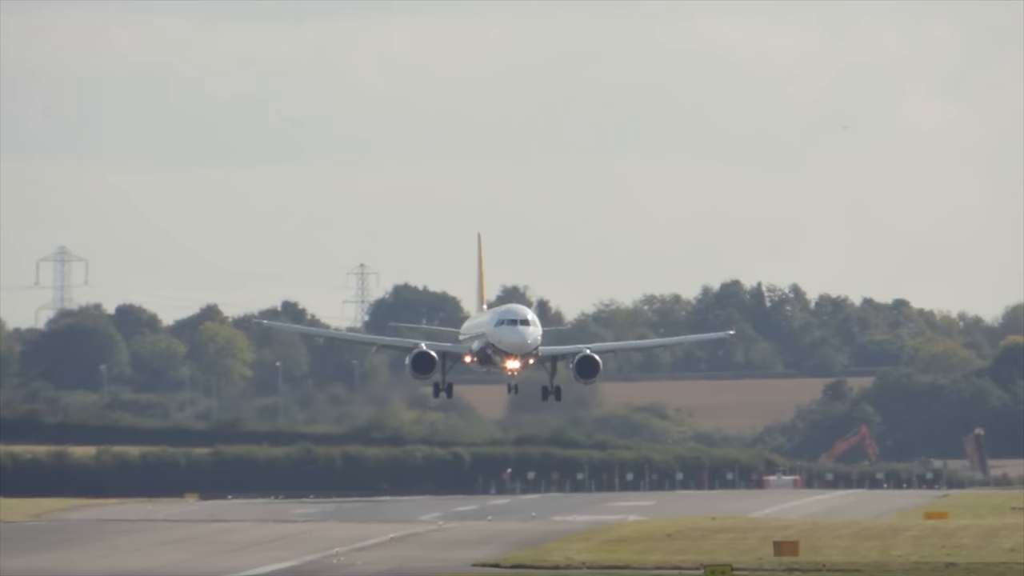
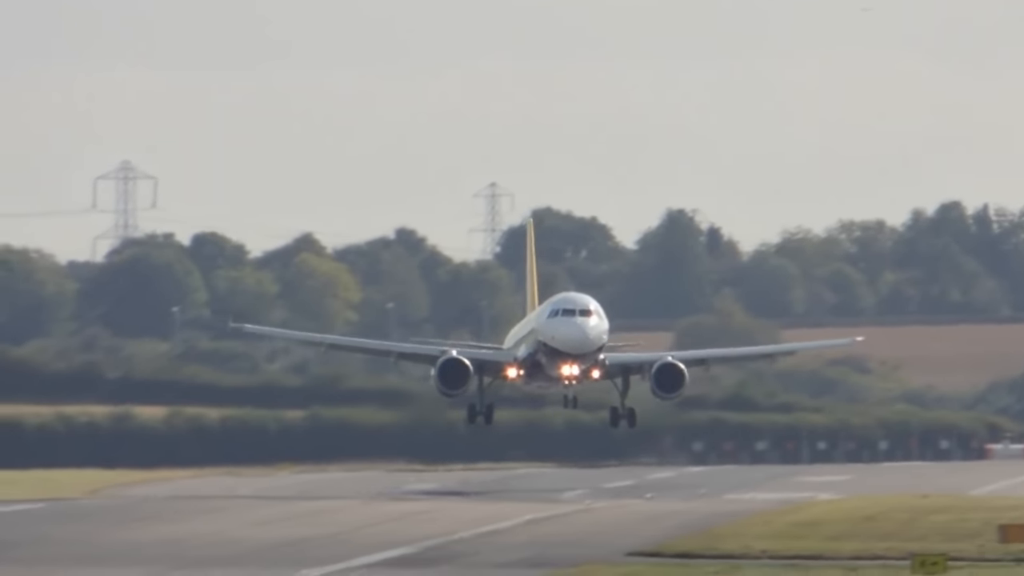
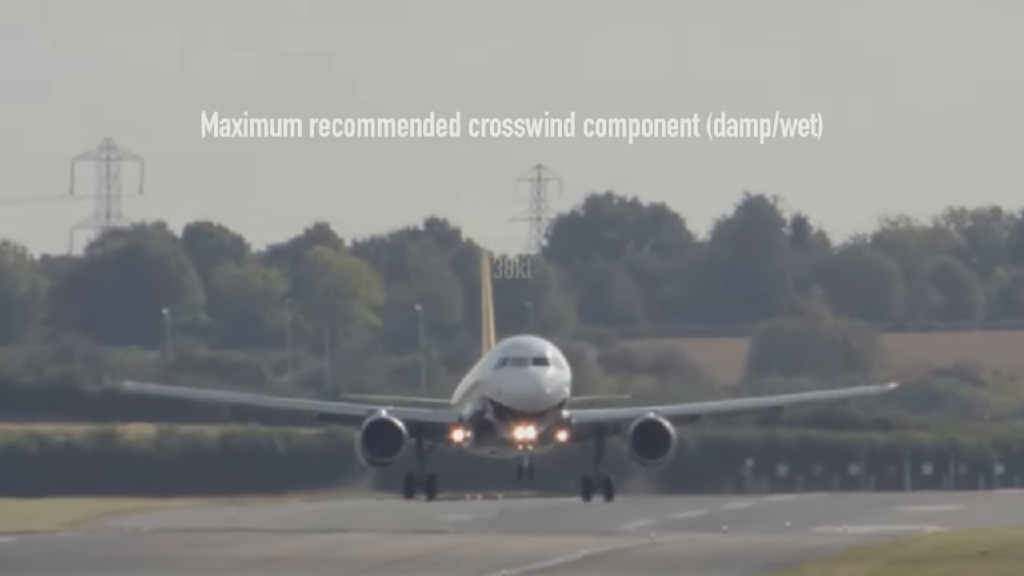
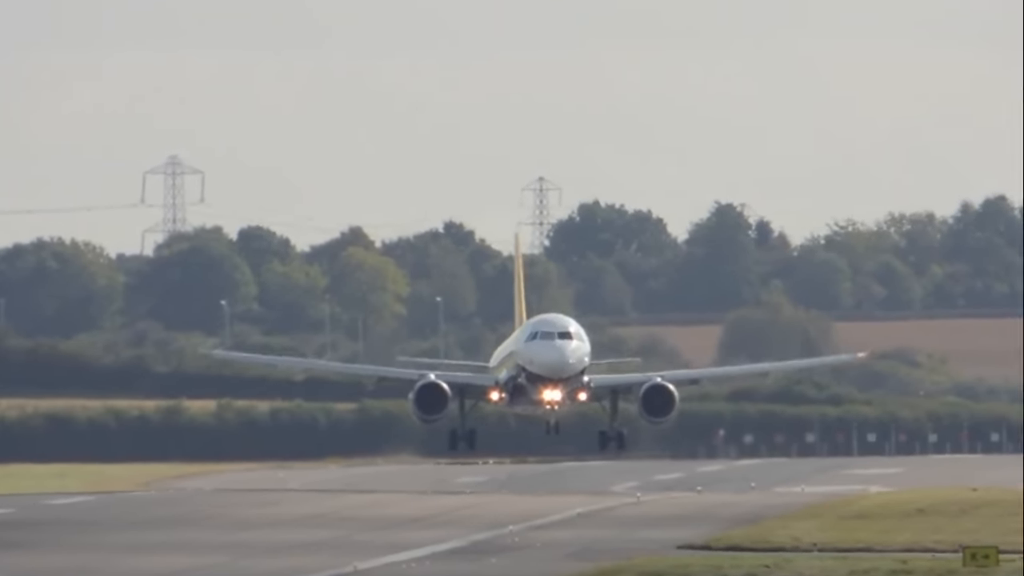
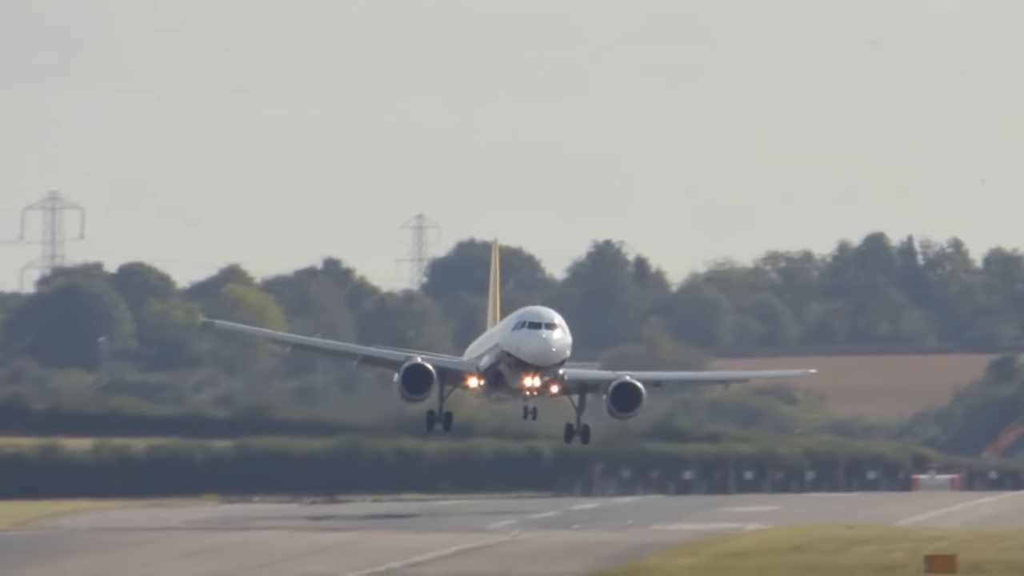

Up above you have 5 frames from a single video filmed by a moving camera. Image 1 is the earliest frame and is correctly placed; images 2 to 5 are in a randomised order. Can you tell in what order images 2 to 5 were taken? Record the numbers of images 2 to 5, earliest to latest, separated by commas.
5, 2, 4, 3
